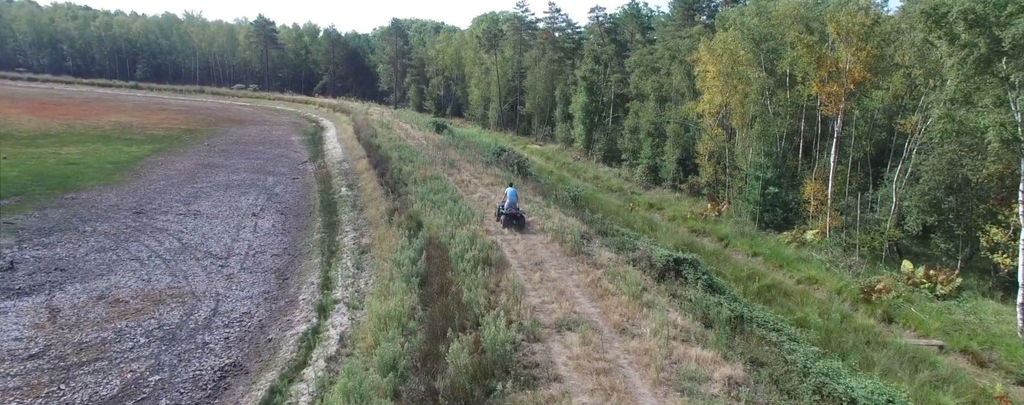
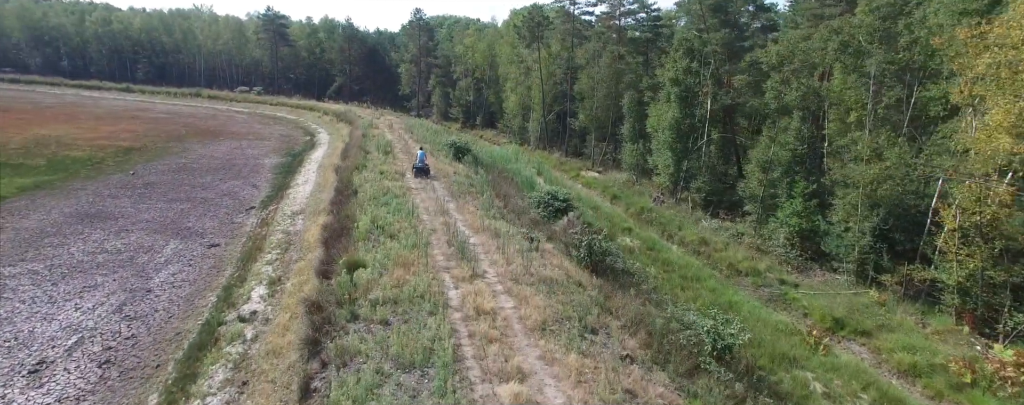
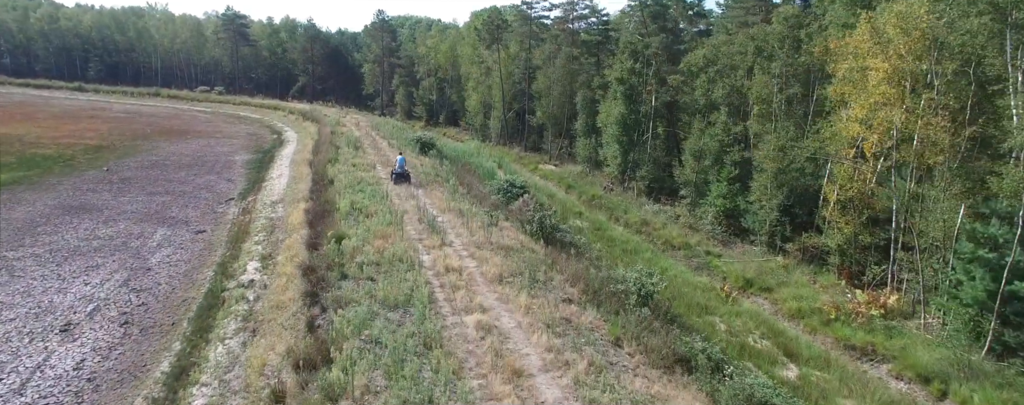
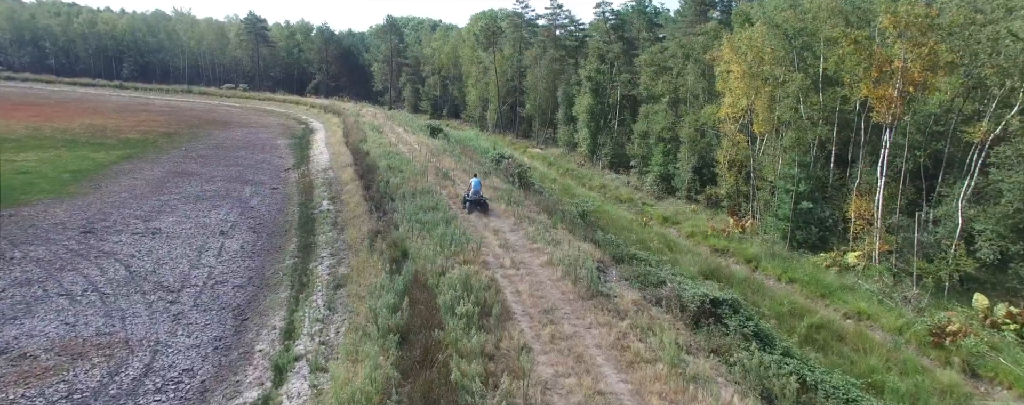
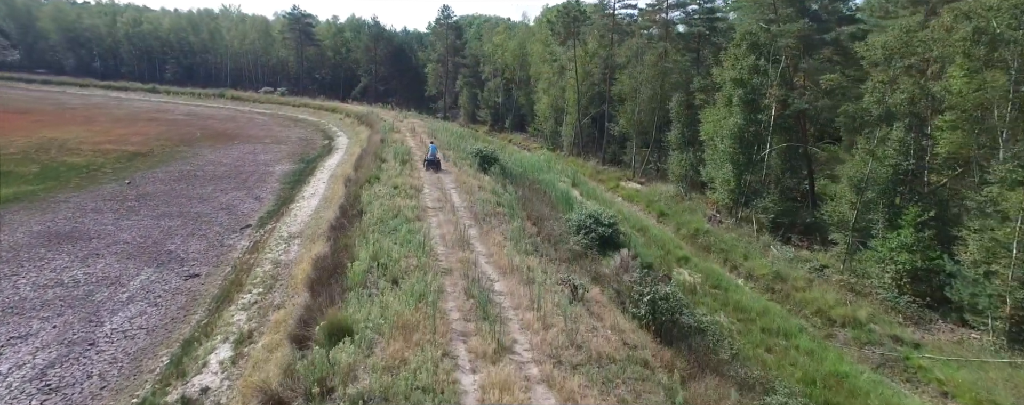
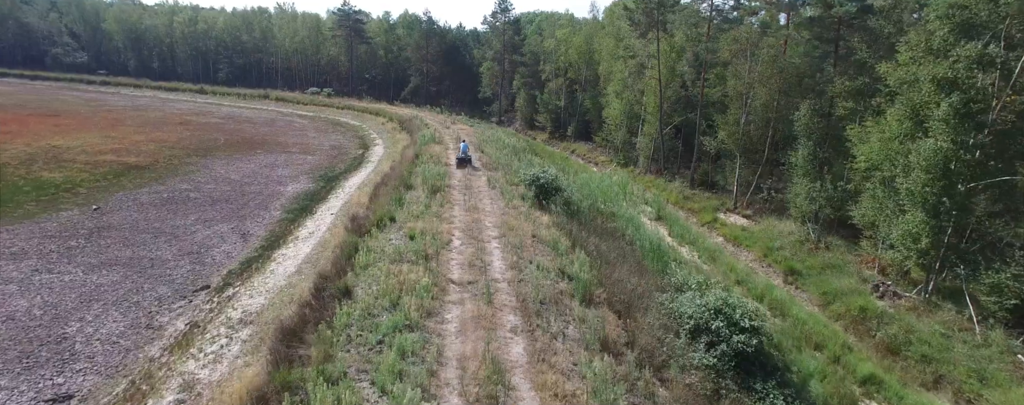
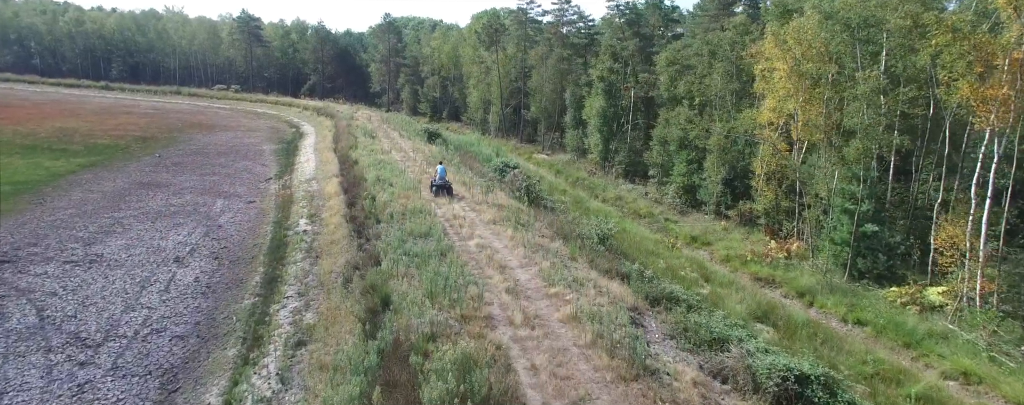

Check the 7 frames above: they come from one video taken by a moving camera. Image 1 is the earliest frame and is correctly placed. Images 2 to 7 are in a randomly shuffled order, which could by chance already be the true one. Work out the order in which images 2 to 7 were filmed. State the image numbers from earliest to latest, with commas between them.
4, 7, 3, 2, 5, 6
